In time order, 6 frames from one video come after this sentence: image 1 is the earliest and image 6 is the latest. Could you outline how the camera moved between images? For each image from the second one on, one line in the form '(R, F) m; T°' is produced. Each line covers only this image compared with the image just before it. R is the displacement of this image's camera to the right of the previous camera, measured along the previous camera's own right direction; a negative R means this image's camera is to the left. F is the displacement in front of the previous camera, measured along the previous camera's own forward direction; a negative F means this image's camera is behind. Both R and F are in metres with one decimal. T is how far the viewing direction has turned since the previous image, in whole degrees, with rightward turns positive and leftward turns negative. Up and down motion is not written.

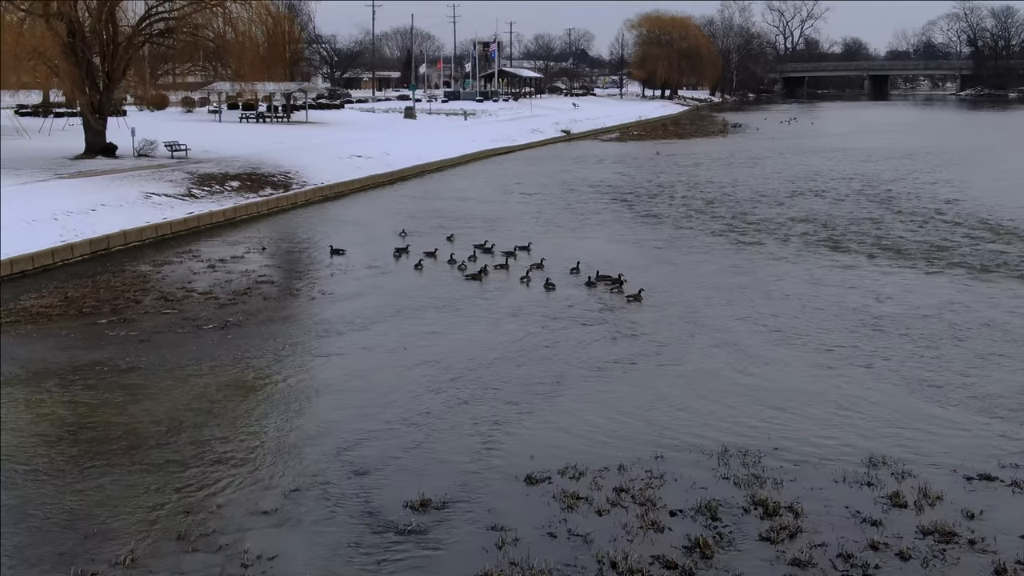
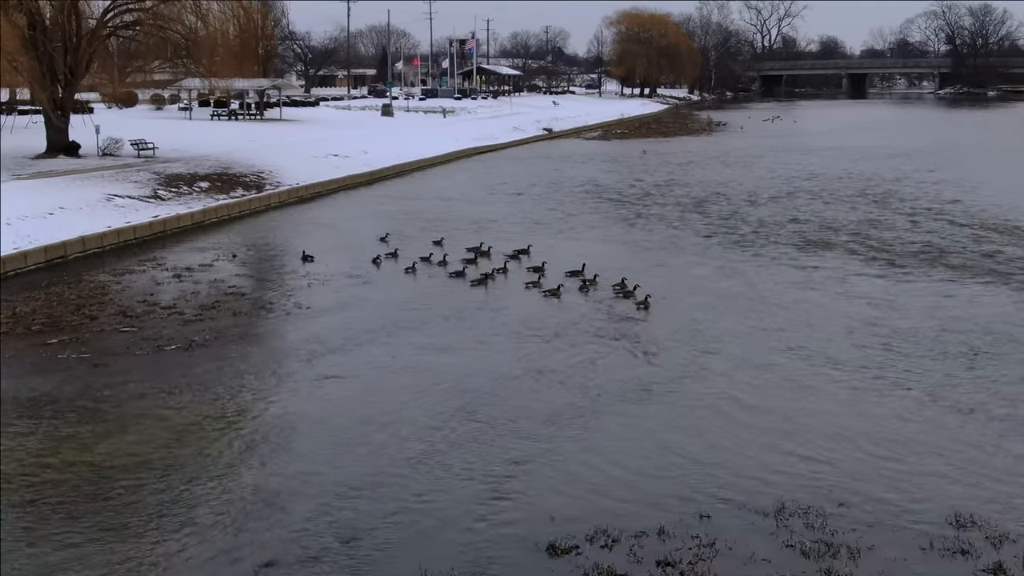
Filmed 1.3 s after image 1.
(-0.2, +1.3) m; +1°
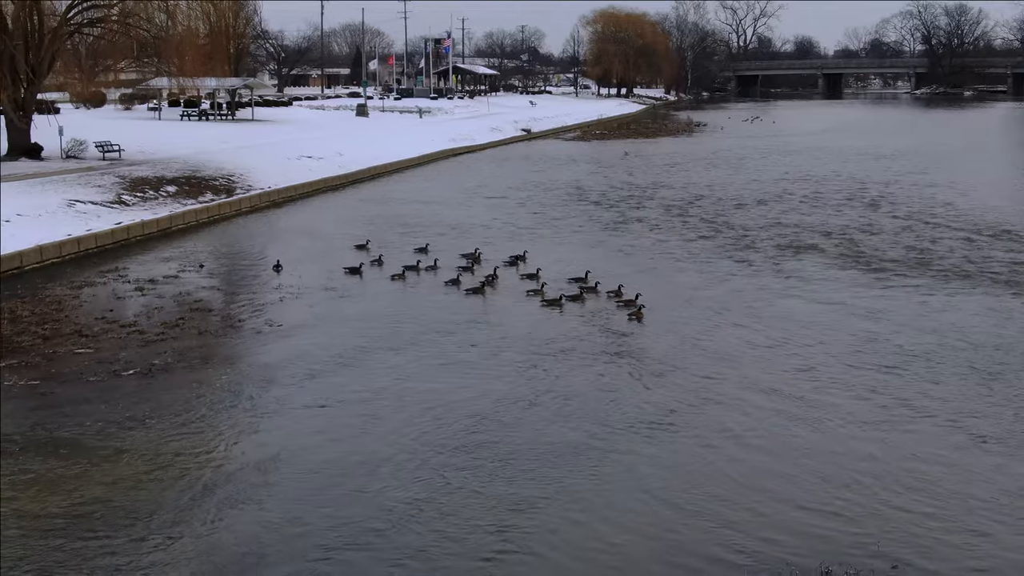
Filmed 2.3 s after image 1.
(-0.1, +0.9) m; +1°
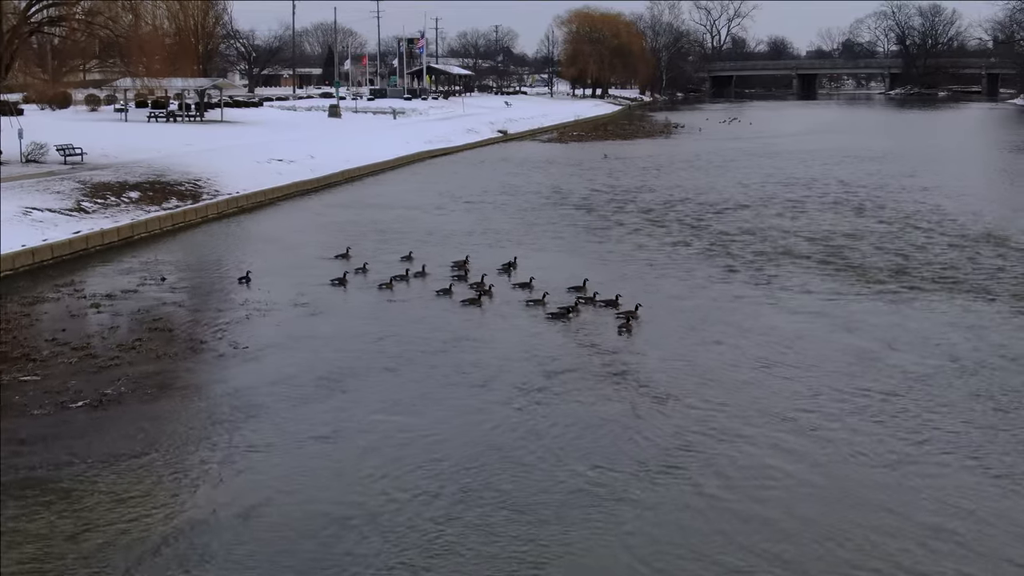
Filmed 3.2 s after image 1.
(-0.1, +0.9) m; +1°
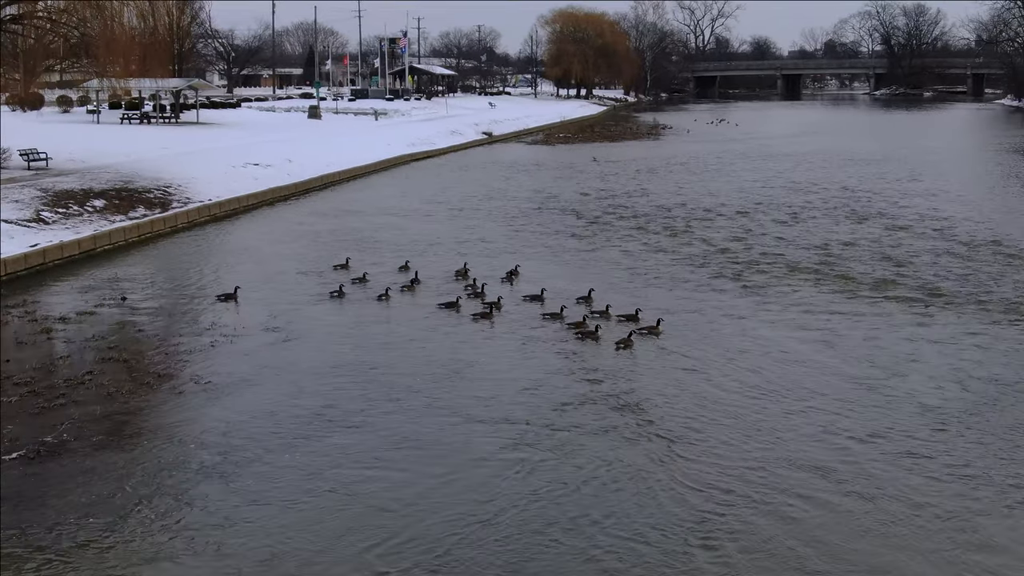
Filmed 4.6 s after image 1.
(-0.1, +1.2) m; +1°
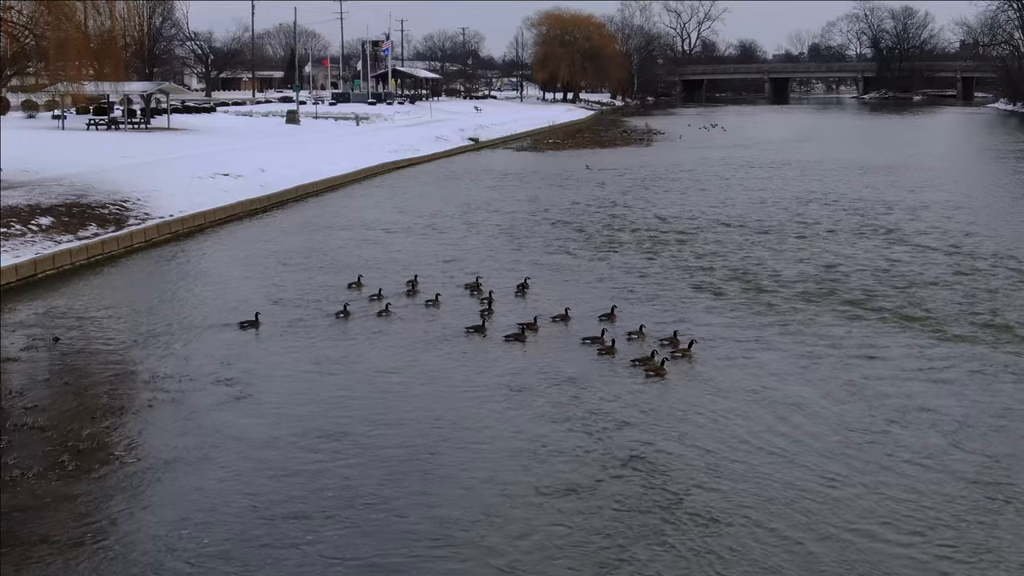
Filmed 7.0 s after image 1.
(-0.2, +1.9) m; +1°
